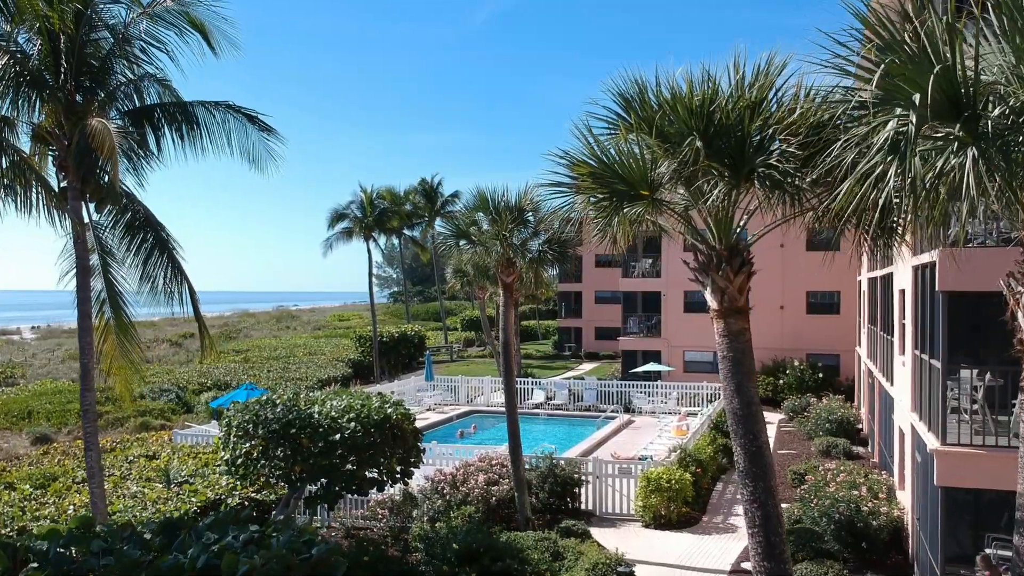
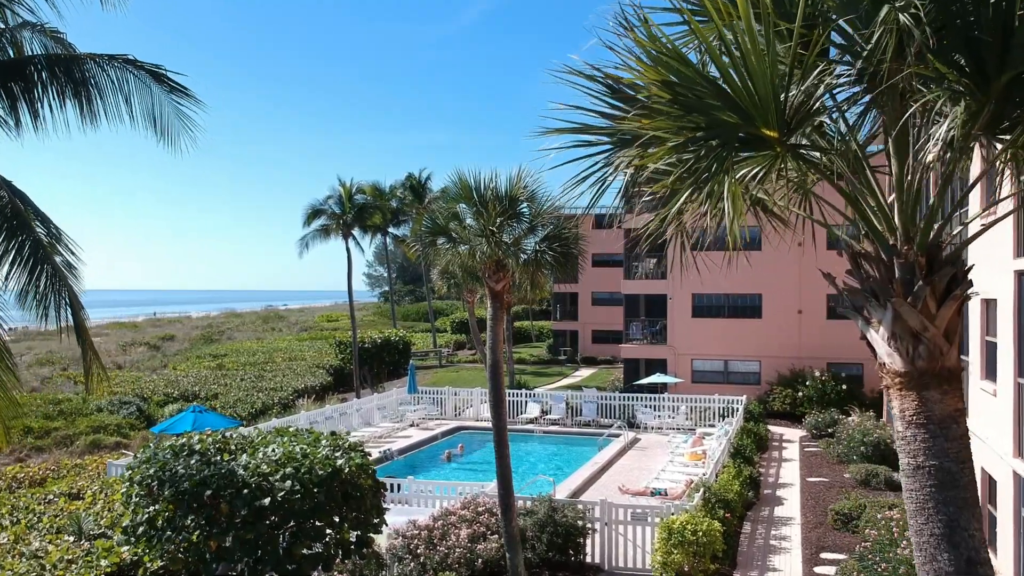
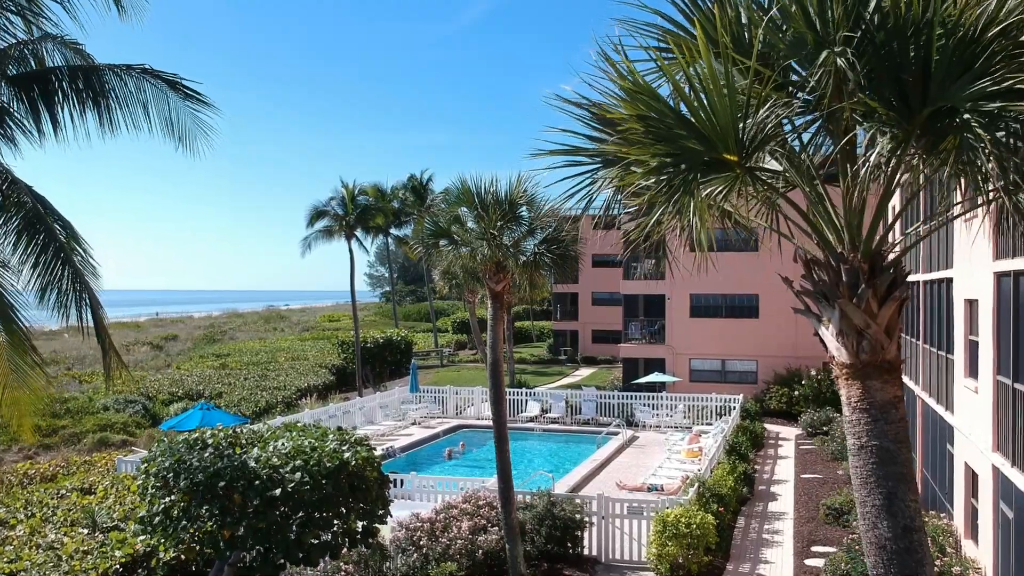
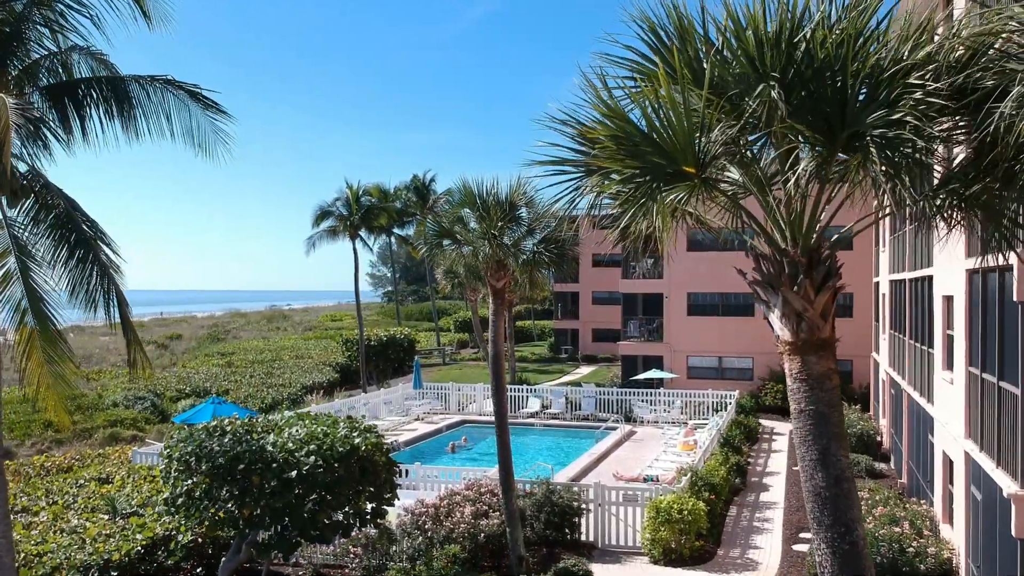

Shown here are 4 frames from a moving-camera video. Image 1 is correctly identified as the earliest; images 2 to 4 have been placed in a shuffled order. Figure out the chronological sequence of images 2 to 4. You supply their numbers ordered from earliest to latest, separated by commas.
4, 3, 2
